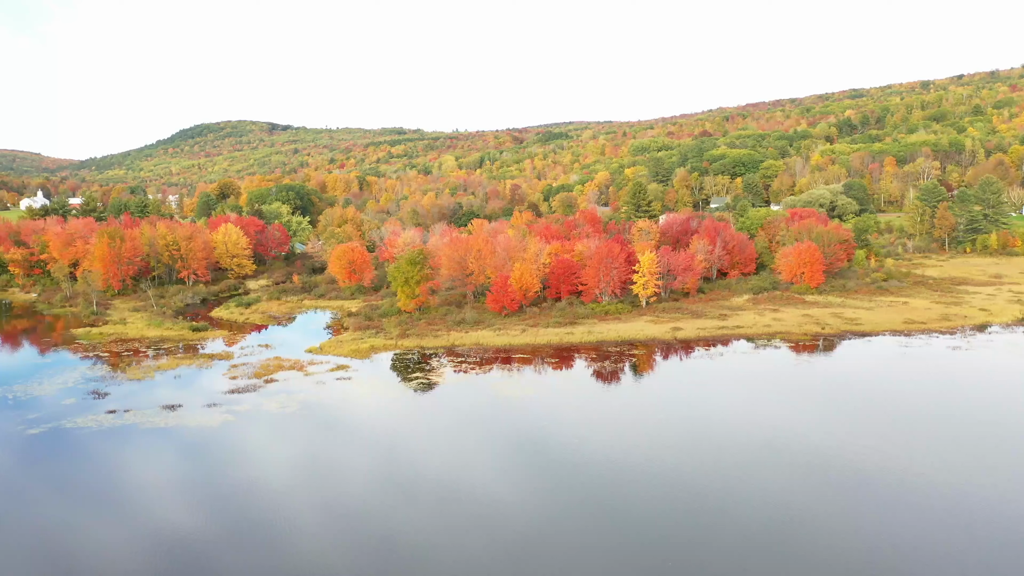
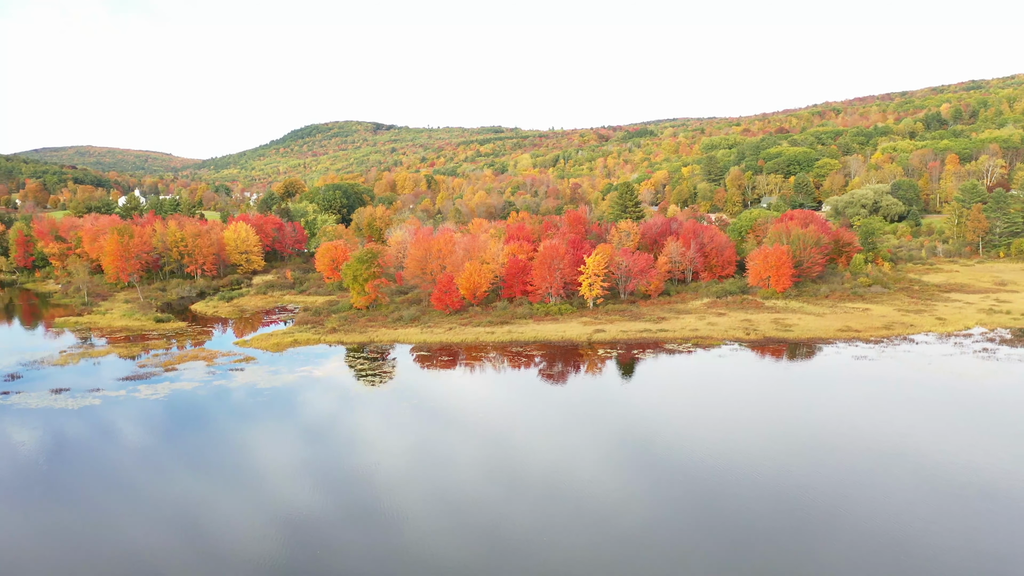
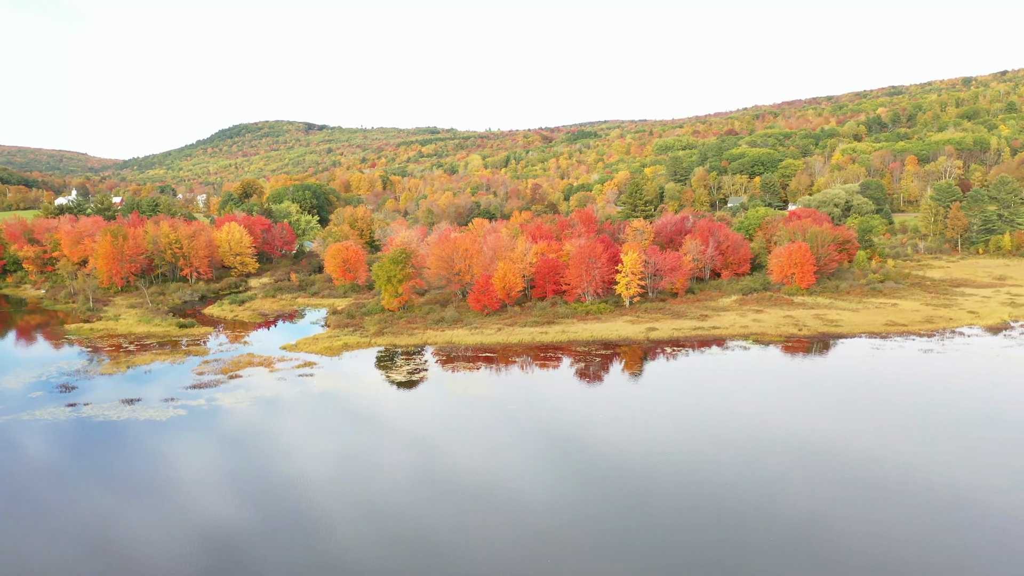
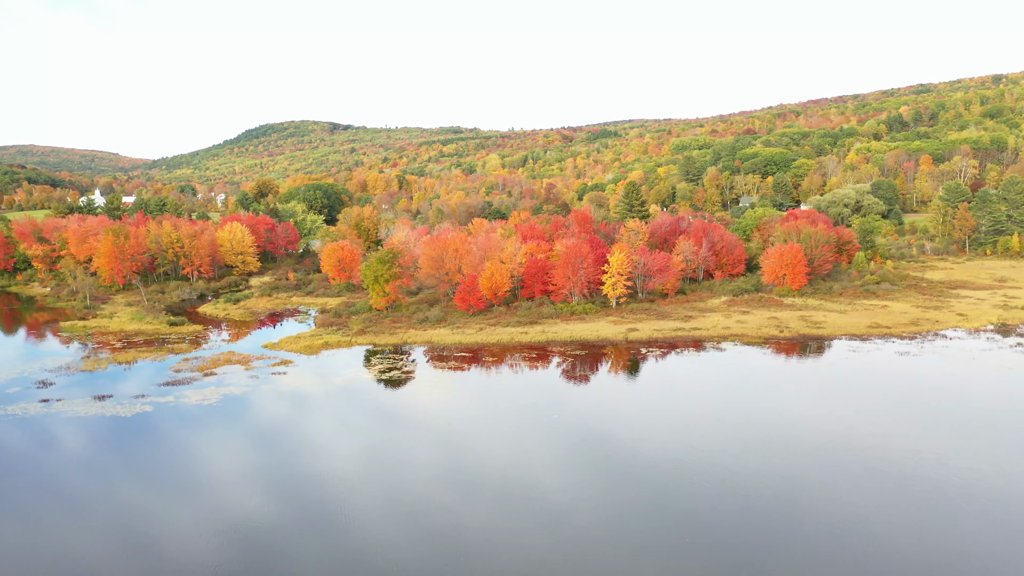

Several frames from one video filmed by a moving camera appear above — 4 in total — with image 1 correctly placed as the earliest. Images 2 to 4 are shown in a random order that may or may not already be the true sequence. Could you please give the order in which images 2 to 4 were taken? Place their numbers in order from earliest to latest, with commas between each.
3, 4, 2
